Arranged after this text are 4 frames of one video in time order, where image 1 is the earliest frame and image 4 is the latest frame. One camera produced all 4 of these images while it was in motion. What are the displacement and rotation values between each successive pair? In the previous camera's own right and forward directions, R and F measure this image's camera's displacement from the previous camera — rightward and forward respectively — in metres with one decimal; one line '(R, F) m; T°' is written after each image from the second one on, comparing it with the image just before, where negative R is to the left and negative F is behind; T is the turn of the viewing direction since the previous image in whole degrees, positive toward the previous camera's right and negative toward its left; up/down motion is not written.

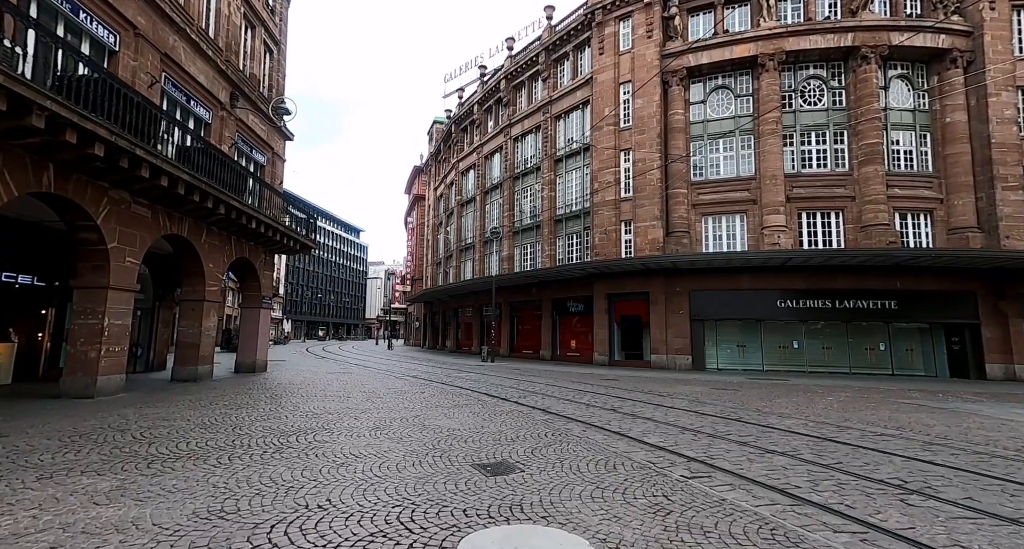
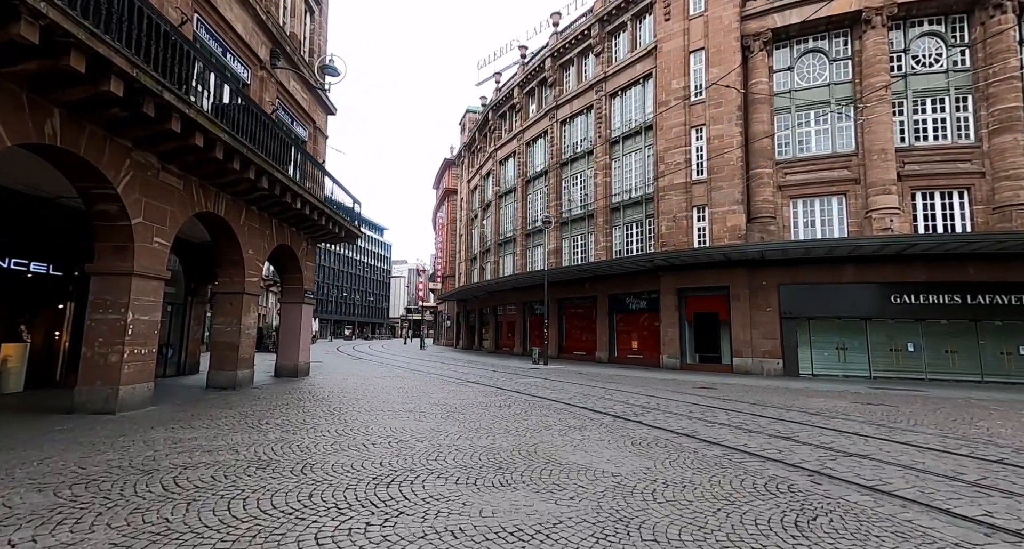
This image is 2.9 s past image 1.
(-1.9, +2.5) m; -2°
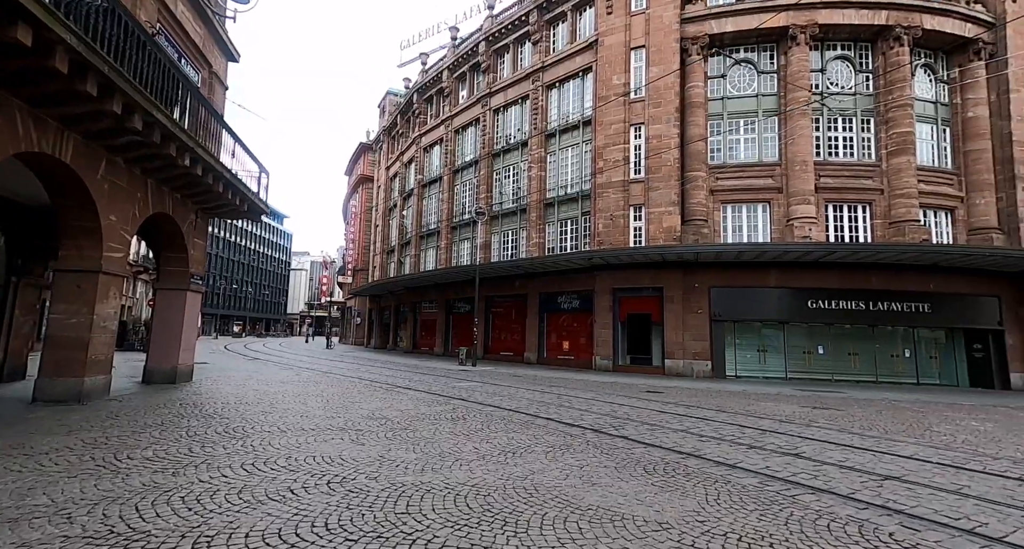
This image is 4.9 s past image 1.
(-0.9, +1.8) m; +10°
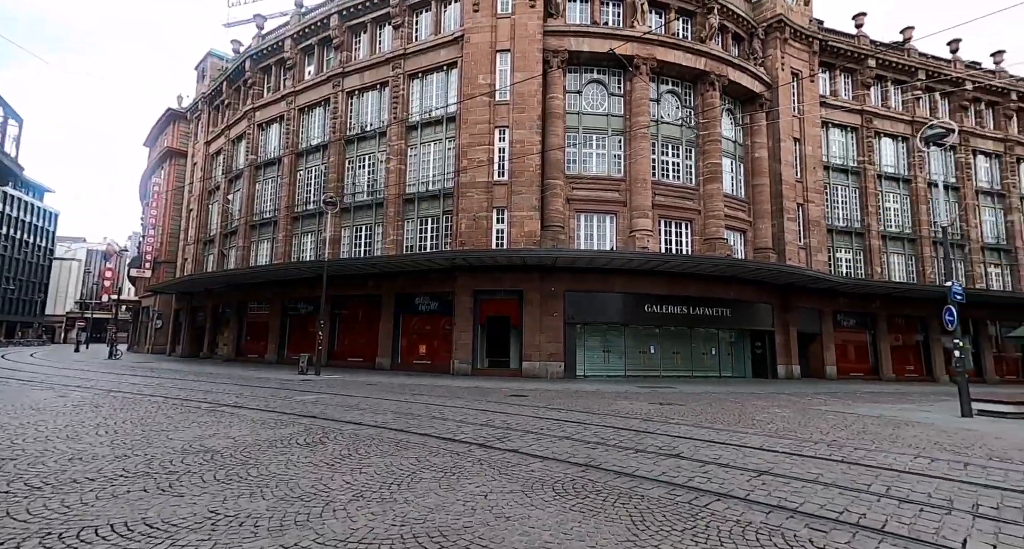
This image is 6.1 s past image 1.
(-0.5, +1.0) m; +18°
